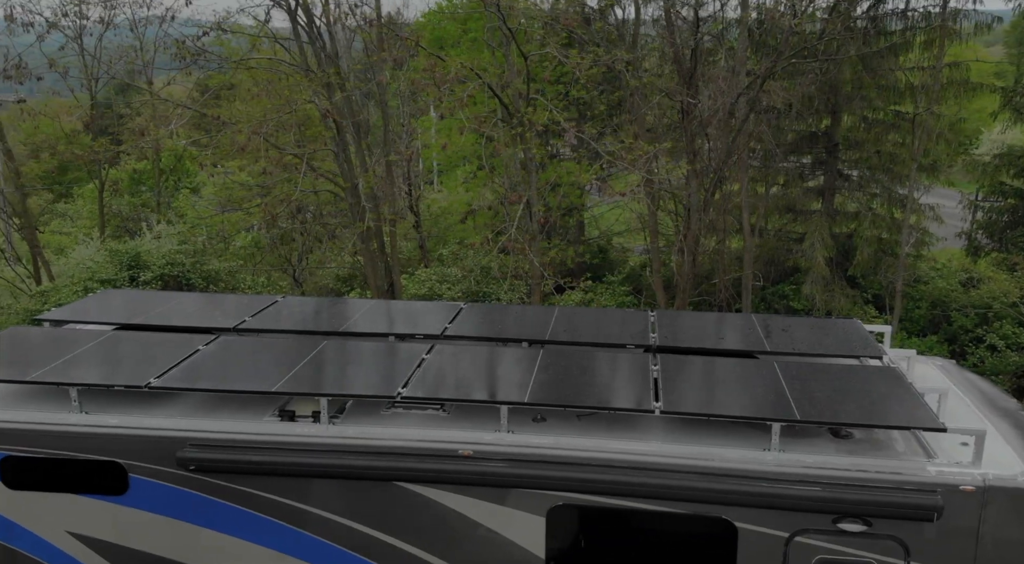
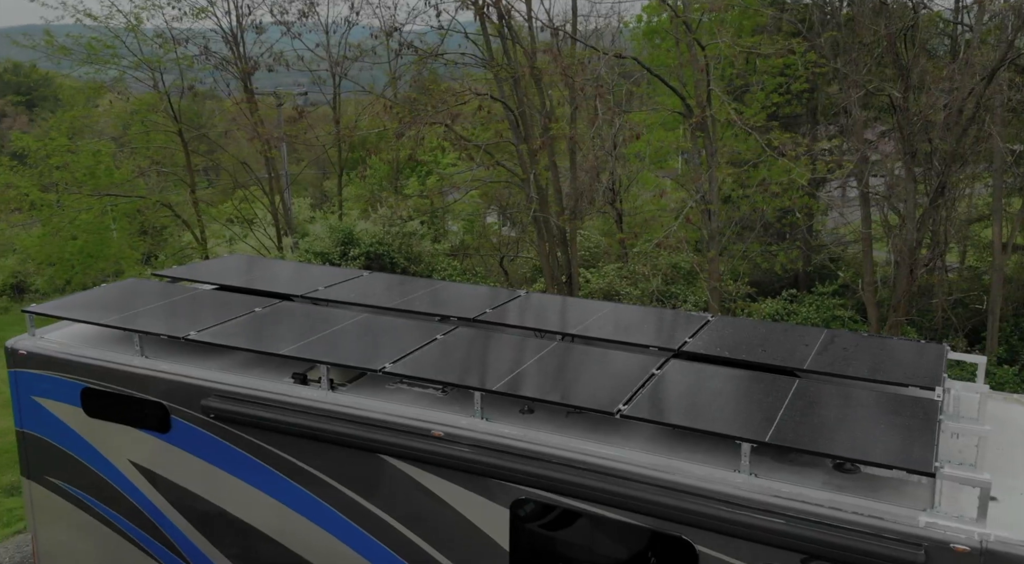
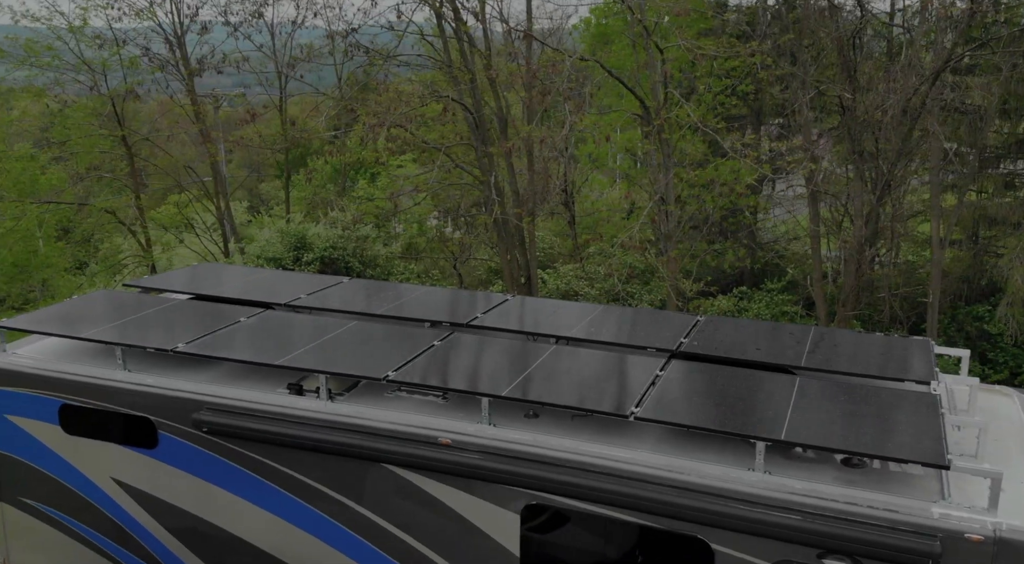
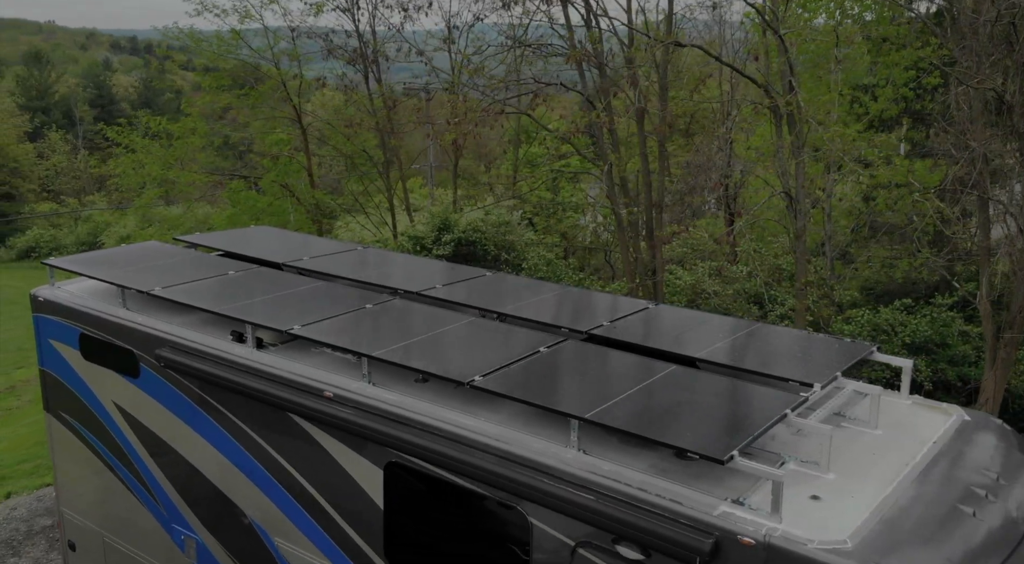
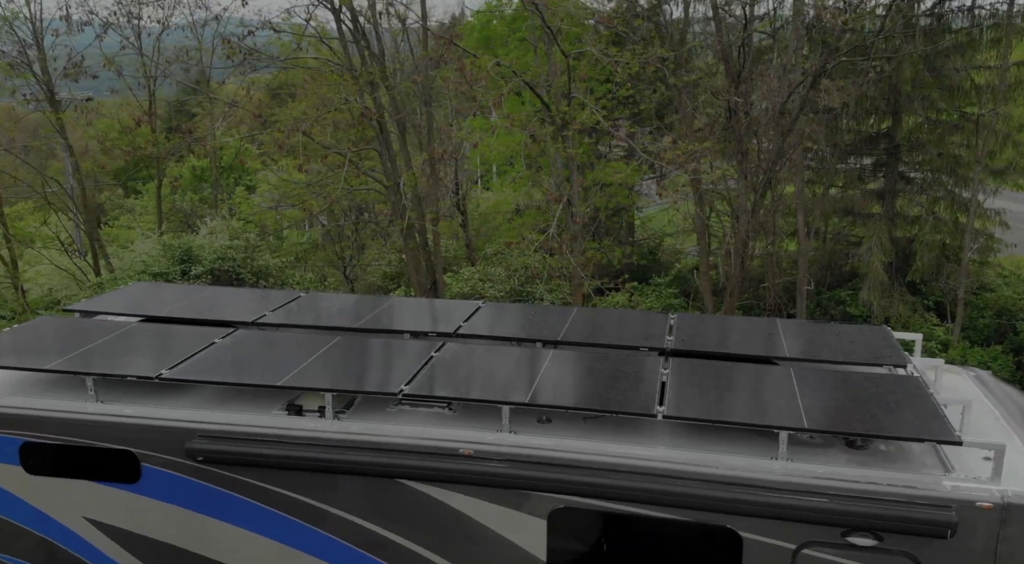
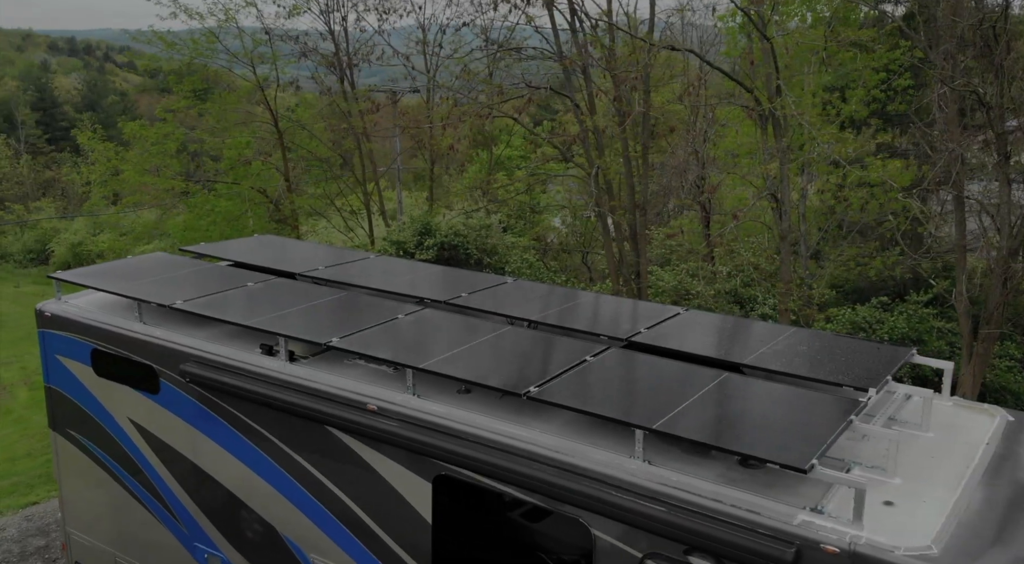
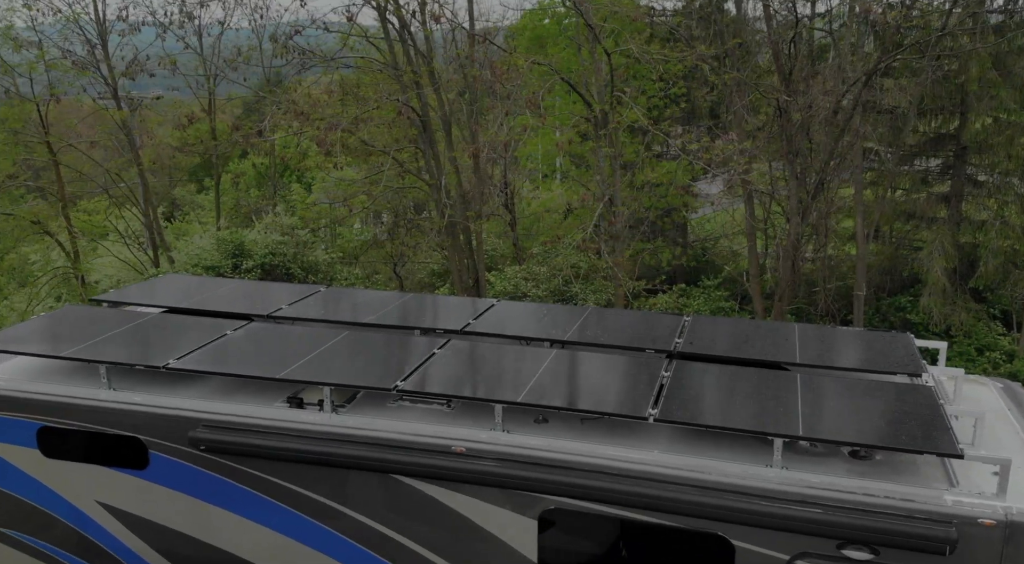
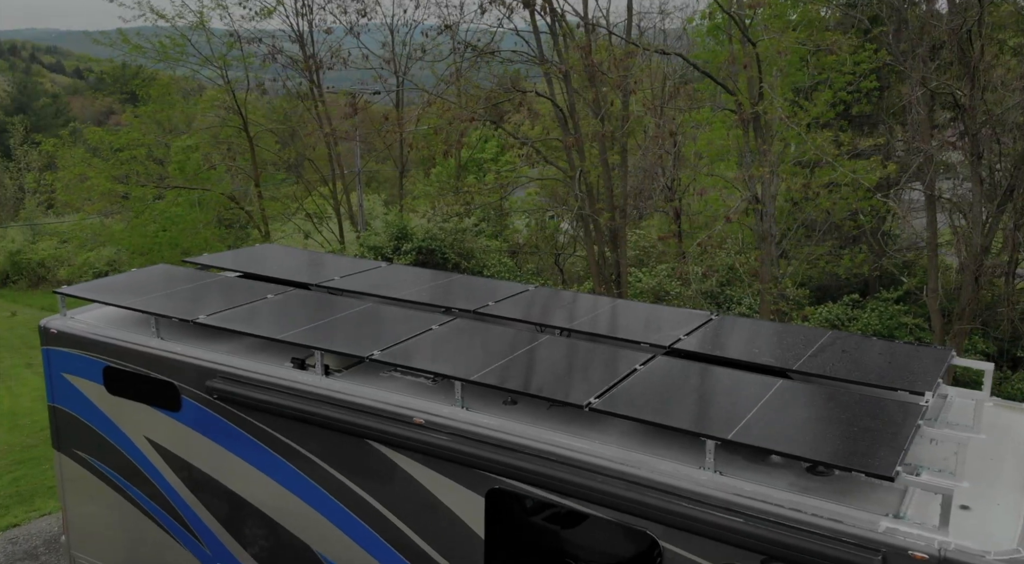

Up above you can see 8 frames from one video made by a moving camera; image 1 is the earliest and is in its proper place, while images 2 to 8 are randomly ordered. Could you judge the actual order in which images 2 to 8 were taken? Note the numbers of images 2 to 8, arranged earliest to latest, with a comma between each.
5, 7, 3, 2, 8, 6, 4
